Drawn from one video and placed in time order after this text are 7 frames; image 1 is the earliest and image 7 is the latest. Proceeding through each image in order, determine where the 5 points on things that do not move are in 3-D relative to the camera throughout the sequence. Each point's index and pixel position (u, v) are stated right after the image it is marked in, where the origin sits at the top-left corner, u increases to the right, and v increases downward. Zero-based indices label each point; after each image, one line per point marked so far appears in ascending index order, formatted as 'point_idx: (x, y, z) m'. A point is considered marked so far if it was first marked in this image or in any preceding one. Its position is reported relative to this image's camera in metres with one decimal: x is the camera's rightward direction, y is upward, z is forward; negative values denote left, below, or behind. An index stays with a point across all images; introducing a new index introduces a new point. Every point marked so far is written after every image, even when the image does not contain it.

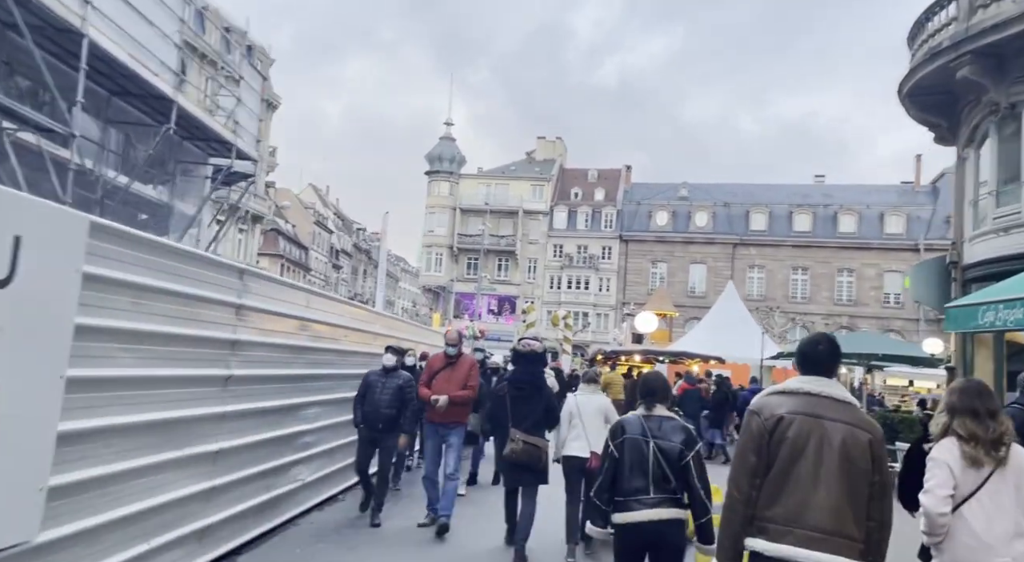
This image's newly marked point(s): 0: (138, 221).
0: (-5.2, +0.8, +12.0) m
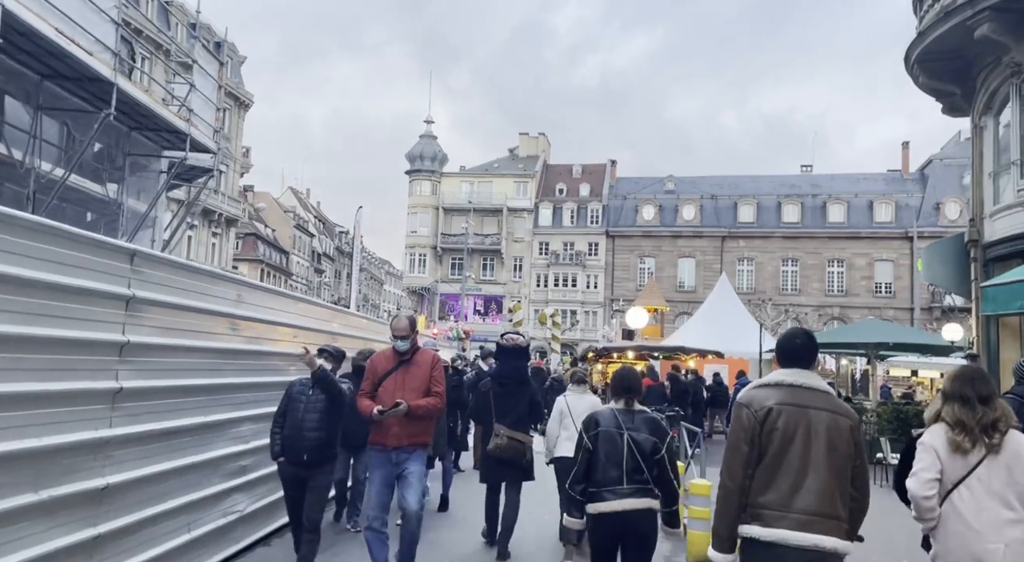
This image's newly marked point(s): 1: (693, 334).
0: (-5.5, +0.8, +11.1) m
1: (+4.2, -1.2, +19.8) m
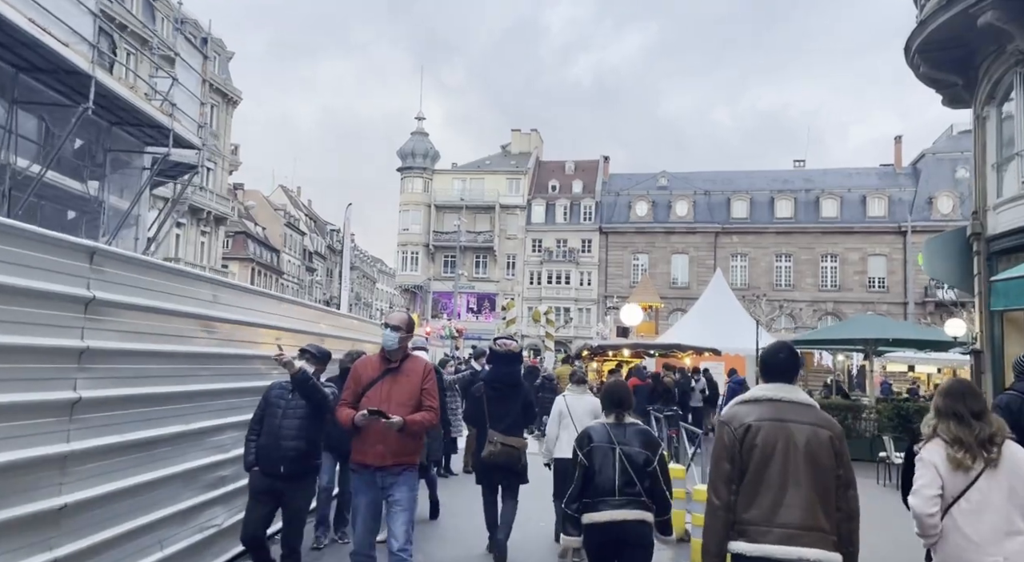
0: (-5.6, +0.8, +10.8) m
1: (+4.0, -1.2, +19.7) m
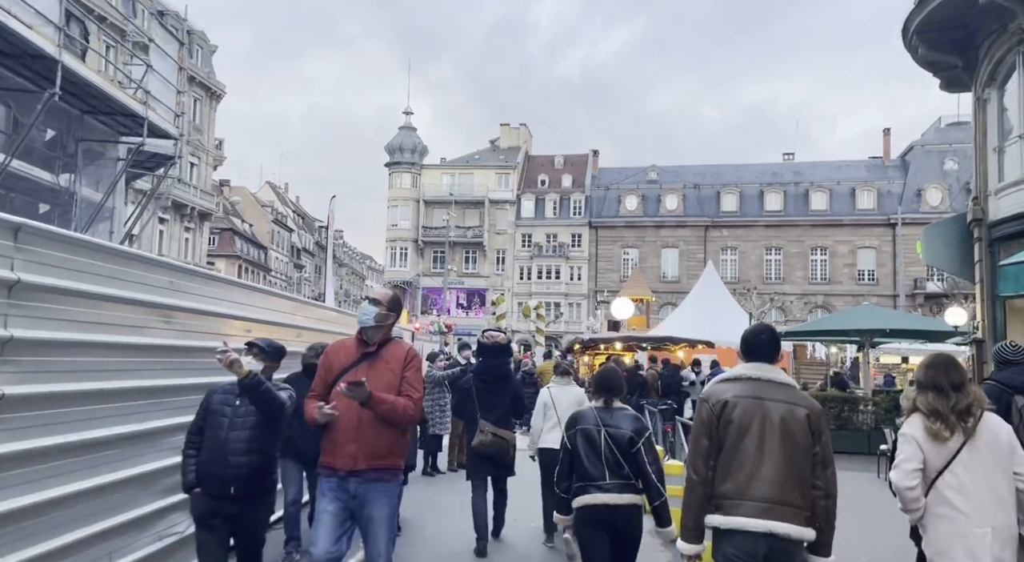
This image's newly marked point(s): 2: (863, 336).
0: (-5.7, +0.8, +10.5) m
1: (+3.8, -1.0, +19.4) m
2: (+5.5, -0.9, +13.6) m
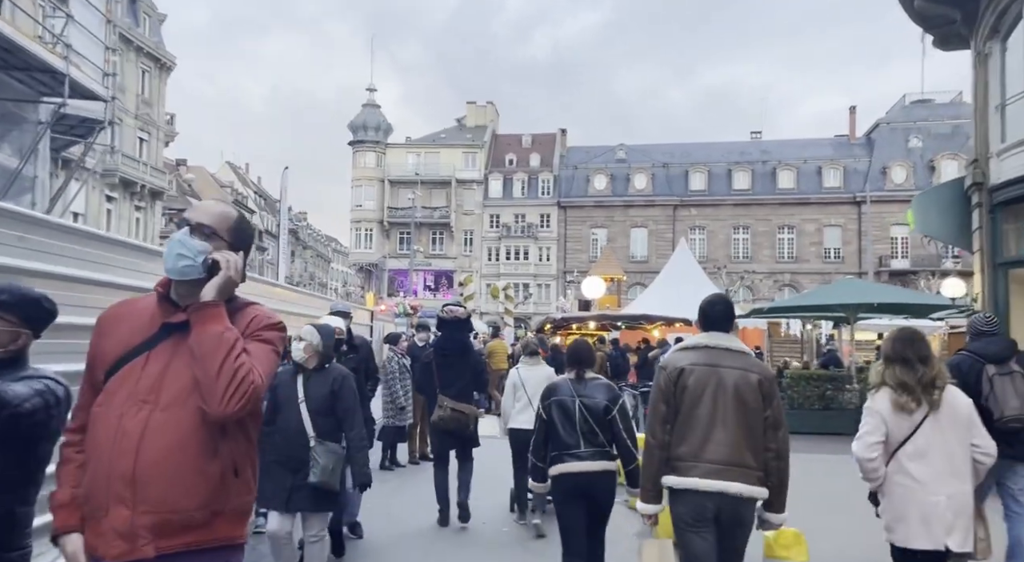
0: (-6.0, +1.1, +9.7) m
1: (+3.1, -0.5, +19.1) m
2: (+5.1, -0.5, +13.3) m
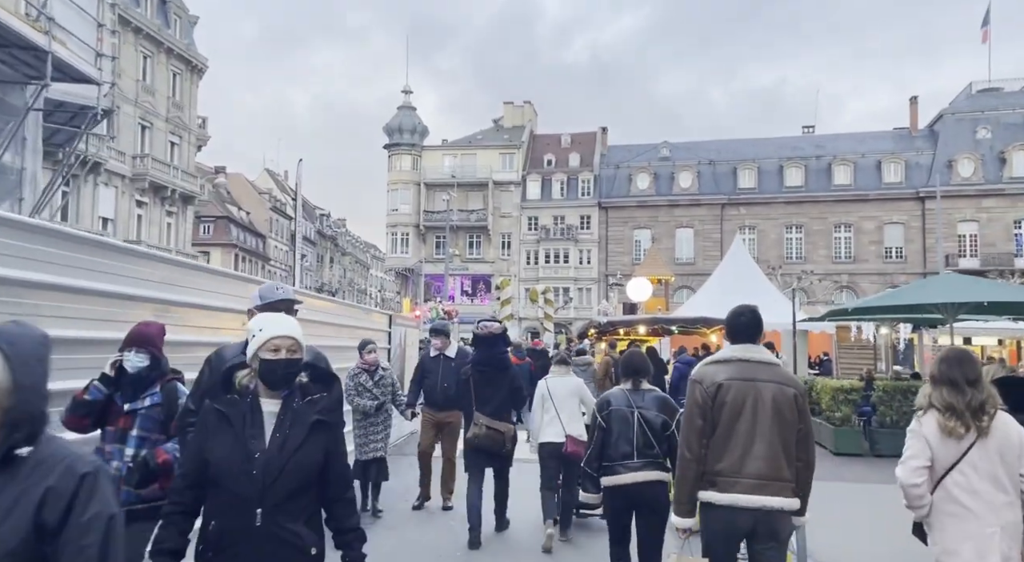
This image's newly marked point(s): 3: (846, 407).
0: (-5.8, +1.0, +8.3) m
1: (+3.9, -0.5, +17.1) m
2: (+5.5, -0.4, +11.3) m
3: (+5.8, -2.2, +14.6) m
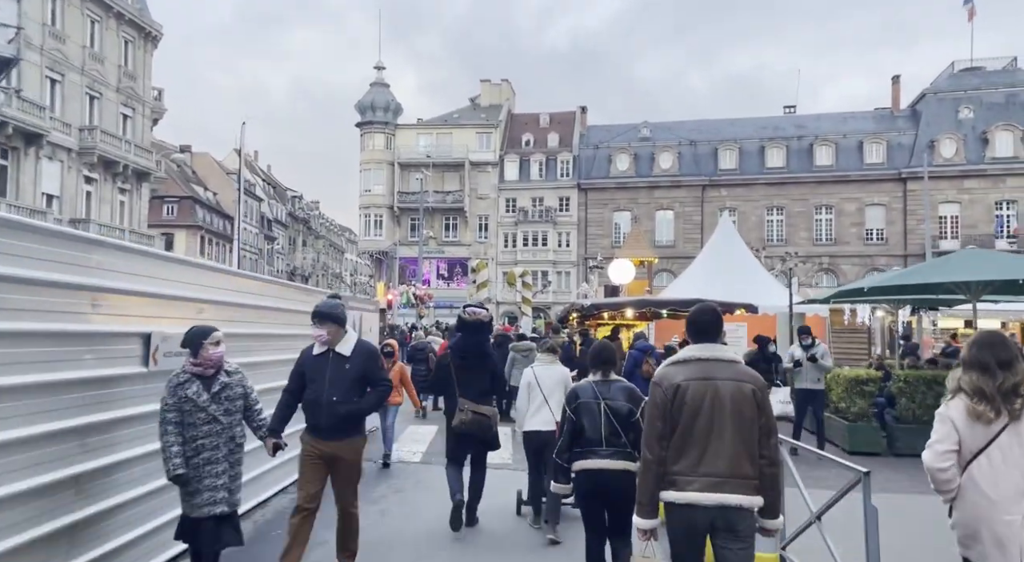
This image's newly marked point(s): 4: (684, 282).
0: (-6.0, +1.2, +7.1) m
1: (+3.4, -0.1, +16.3) m
2: (+5.3, -0.2, +10.4) m
3: (+5.5, -1.9, +13.9) m
4: (+3.3, 0.0, +16.5) m
